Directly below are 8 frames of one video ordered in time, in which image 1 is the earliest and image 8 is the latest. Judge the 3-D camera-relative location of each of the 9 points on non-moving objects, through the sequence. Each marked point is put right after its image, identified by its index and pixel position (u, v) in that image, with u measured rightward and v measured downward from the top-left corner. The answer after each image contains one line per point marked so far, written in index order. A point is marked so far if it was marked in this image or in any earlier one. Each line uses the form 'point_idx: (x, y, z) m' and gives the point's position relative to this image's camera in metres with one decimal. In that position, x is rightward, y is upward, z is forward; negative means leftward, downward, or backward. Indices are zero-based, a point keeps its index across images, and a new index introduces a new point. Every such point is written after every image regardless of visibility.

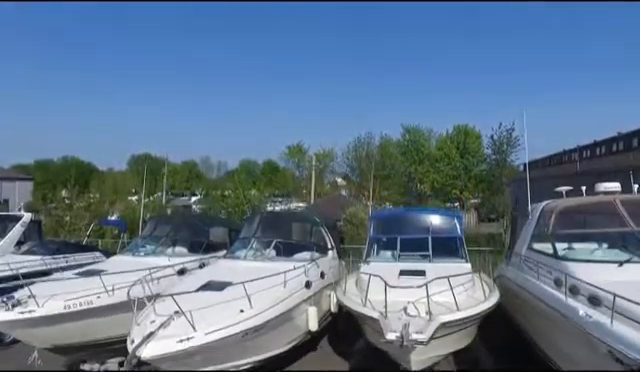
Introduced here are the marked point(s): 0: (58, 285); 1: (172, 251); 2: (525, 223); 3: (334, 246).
0: (-2.6, -1.0, +6.1) m
1: (-2.1, -0.9, +8.8) m
2: (+2.5, -0.5, +7.6) m
3: (+0.2, -0.8, +8.6) m
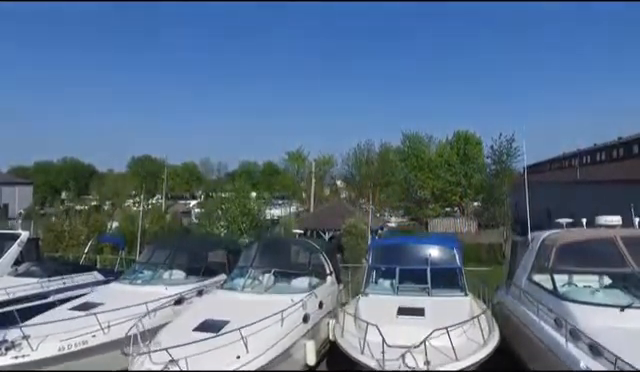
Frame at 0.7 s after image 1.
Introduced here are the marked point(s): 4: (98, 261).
0: (-2.6, -1.3, +6.1) m
1: (-2.1, -1.3, +8.7) m
2: (+2.4, -0.8, +7.5) m
3: (+0.2, -1.2, +8.6) m
4: (-4.8, -1.6, +13.5) m
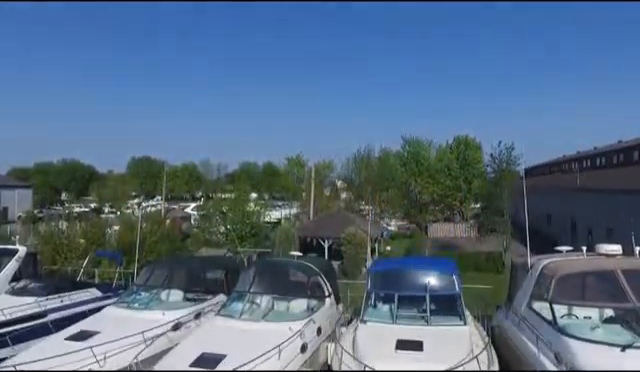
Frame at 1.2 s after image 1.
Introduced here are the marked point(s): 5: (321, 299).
0: (-2.6, -1.6, +6.0) m
1: (-2.1, -1.5, +8.7) m
2: (+2.4, -1.1, +7.5) m
3: (+0.1, -1.4, +8.5) m
4: (-4.8, -1.9, +13.5) m
5: (0.0, -1.5, +8.2) m
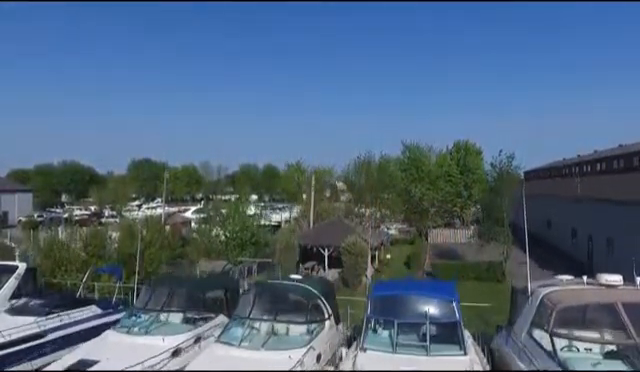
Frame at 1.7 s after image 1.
0: (-2.6, -1.9, +6.0) m
1: (-2.1, -1.8, +8.7) m
2: (+2.4, -1.4, +7.5) m
3: (+0.1, -1.7, +8.5) m
4: (-4.8, -2.2, +13.5) m
5: (0.0, -1.8, +8.2) m
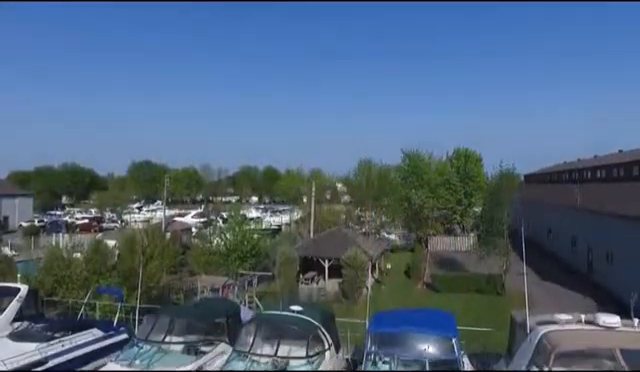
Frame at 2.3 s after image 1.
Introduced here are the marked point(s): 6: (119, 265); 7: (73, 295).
0: (-2.6, -2.3, +6.0) m
1: (-2.1, -2.2, +8.7) m
2: (+2.4, -1.8, +7.5) m
3: (+0.2, -2.2, +8.5) m
4: (-4.8, -2.6, +13.5) m
5: (0.0, -2.2, +8.2) m
6: (-5.6, -2.2, +17.4) m
7: (-5.9, -2.6, +15.0) m
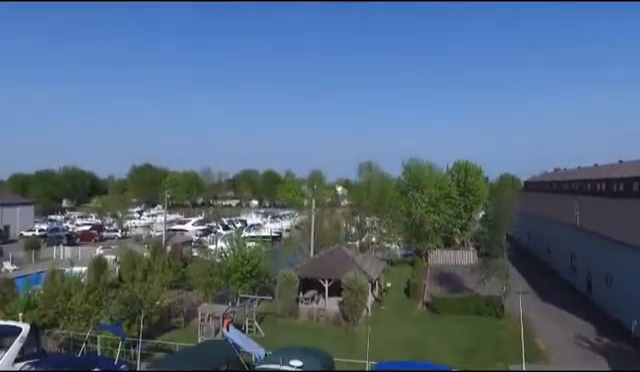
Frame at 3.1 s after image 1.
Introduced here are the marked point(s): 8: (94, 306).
0: (-2.6, -3.1, +6.1) m
1: (-2.1, -3.0, +8.8) m
2: (+2.4, -2.6, +7.6) m
3: (+0.1, -2.9, +8.6) m
4: (-4.8, -3.3, +13.6) m
5: (0.0, -2.9, +8.3) m
6: (-5.6, -2.9, +17.5) m
7: (-5.9, -3.3, +15.1) m
8: (-5.5, -2.9, +15.5) m
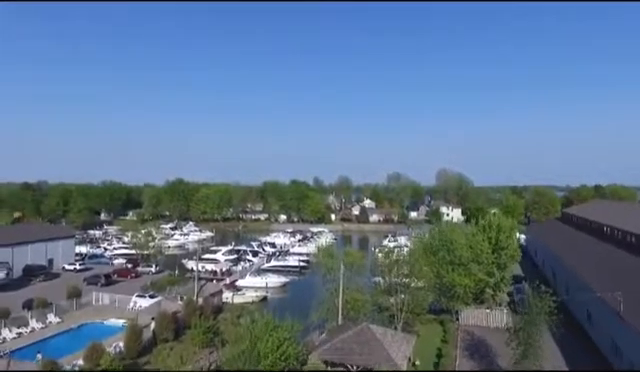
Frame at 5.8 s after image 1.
0: (-2.1, -2.8, +8.8) m
1: (-1.5, -2.8, +11.4) m
2: (+3.0, -2.3, +10.0) m
3: (+0.7, -2.7, +11.2) m
4: (-4.0, -3.2, +16.3) m
5: (+0.6, -2.7, +10.9) m
6: (-4.7, -2.9, +20.2) m
7: (-5.1, -3.3, +17.8) m
8: (-4.7, -2.9, +18.2) m
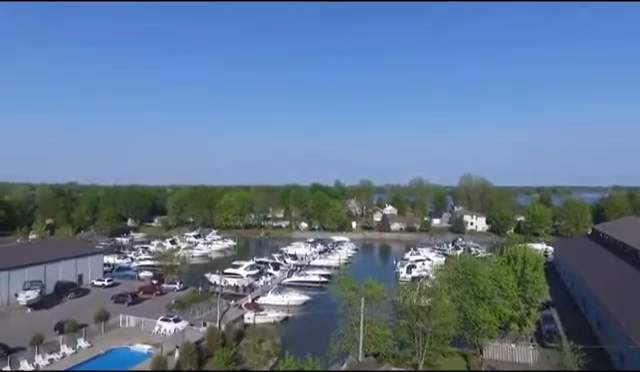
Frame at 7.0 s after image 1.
0: (-1.9, -3.8, +9.5) m
1: (-1.2, -3.9, +12.1) m
2: (+3.2, -3.5, +10.6) m
3: (+1.0, -3.8, +11.8) m
4: (-3.5, -4.3, +17.1) m
5: (+0.9, -3.8, +11.5) m
6: (-4.0, -4.1, +21.0) m
7: (-4.5, -4.4, +18.7) m
8: (-4.1, -4.0, +19.0) m
